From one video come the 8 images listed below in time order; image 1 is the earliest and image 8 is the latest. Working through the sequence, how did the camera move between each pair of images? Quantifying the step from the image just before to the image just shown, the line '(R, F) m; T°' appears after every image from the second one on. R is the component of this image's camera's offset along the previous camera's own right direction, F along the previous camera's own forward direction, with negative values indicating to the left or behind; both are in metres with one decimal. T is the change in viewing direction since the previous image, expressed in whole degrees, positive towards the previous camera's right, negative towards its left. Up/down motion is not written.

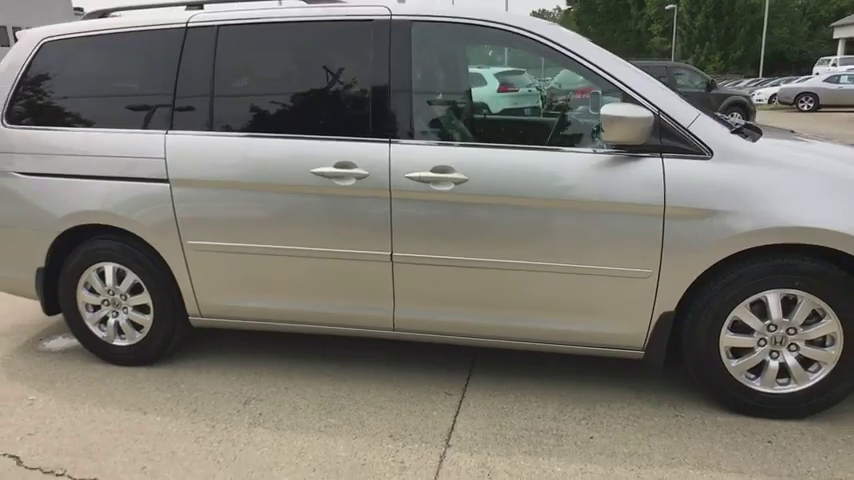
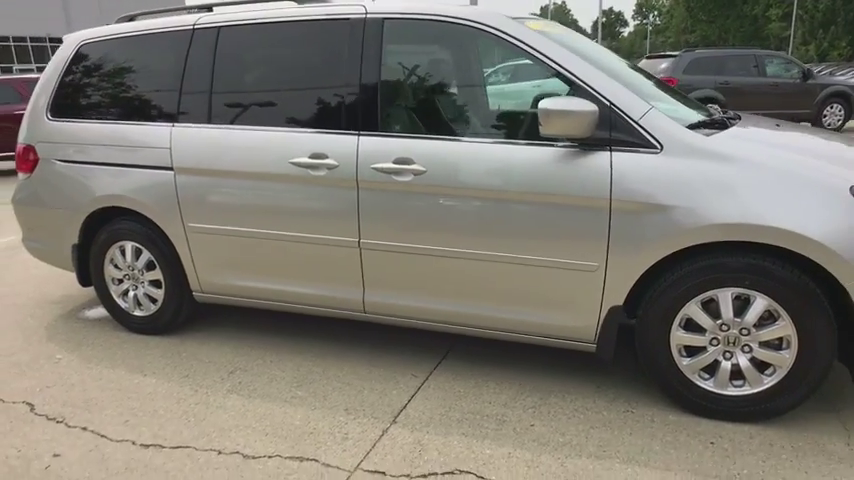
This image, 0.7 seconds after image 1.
(+0.7, -0.1) m; -9°
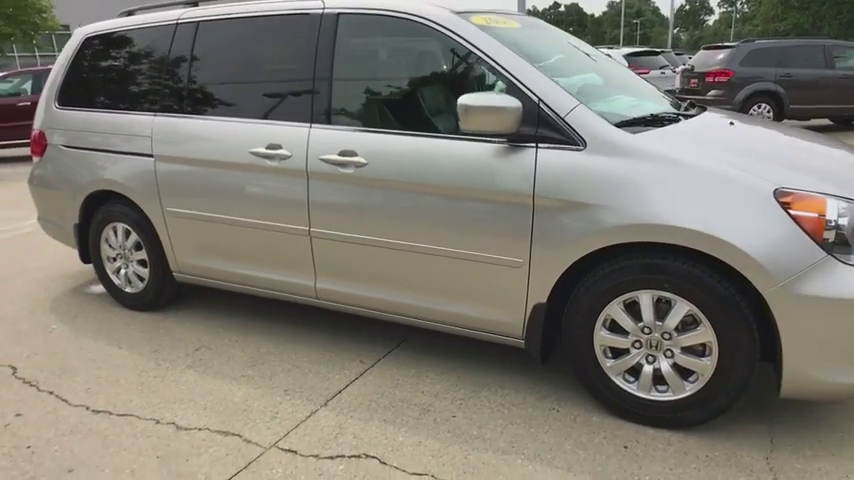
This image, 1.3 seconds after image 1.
(+0.7, 0.0) m; -6°
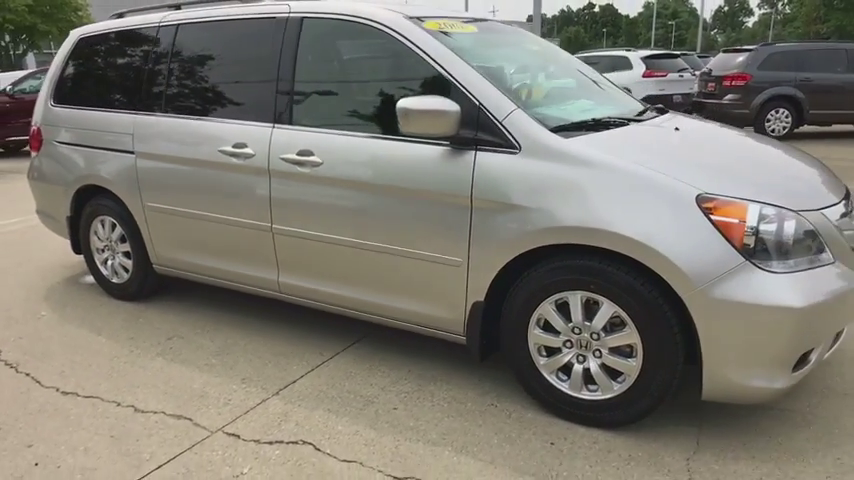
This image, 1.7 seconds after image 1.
(+0.4, -0.1) m; -3°
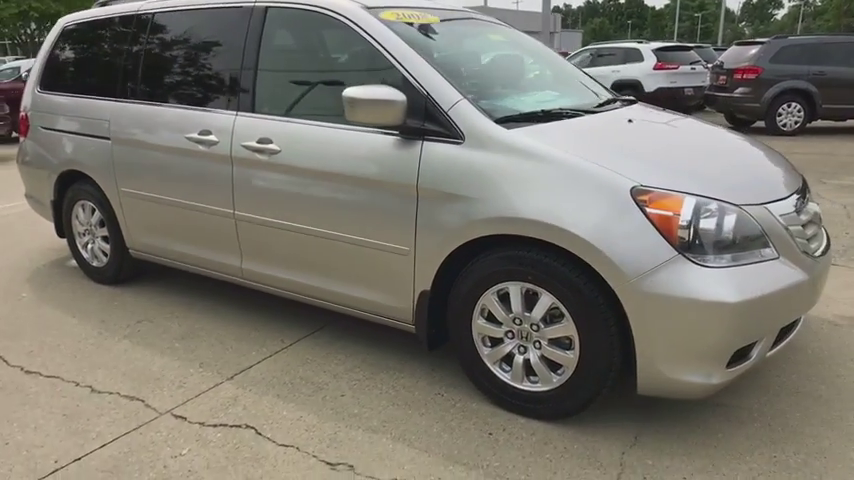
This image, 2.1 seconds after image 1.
(+0.4, 0.0) m; -2°
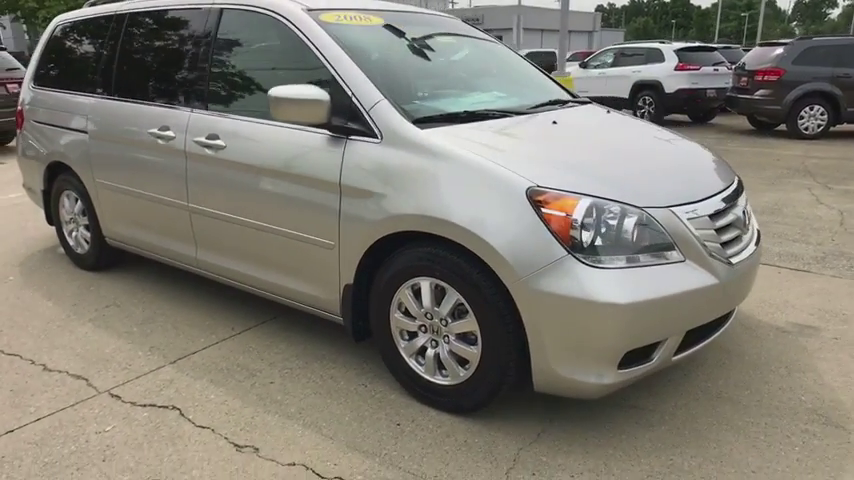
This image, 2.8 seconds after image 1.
(+0.6, -0.1) m; -3°
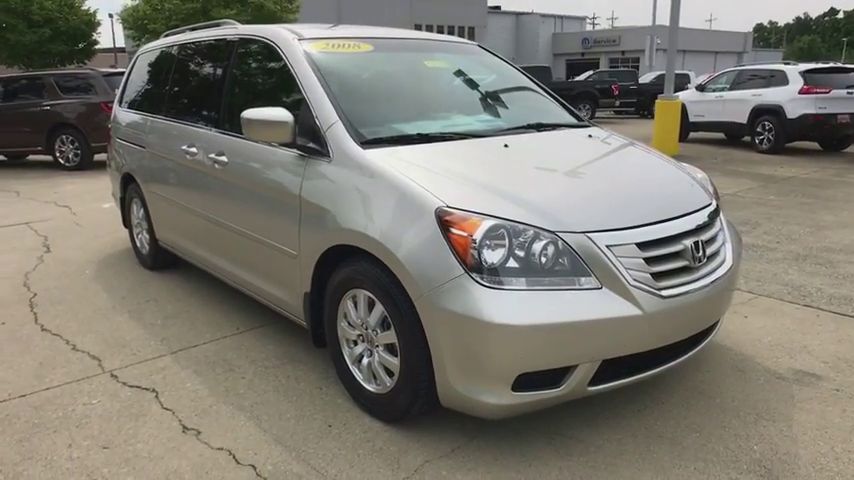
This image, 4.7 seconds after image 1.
(+0.9, 0.0) m; -12°
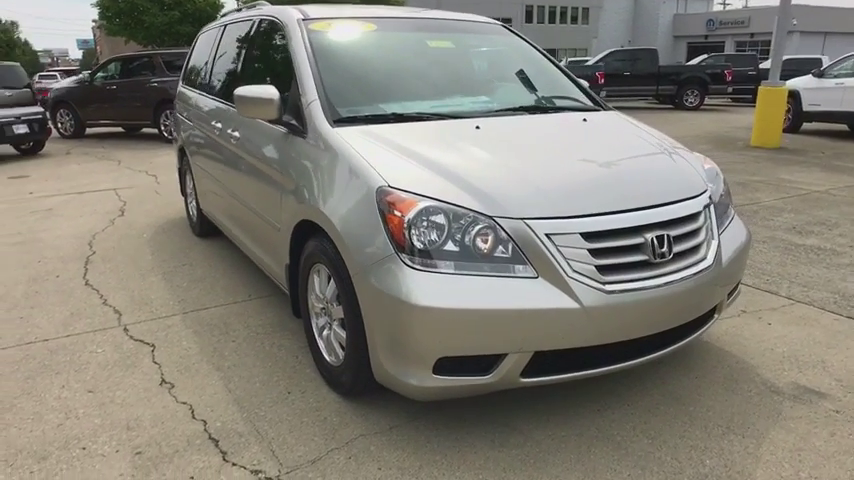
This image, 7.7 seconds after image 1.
(+0.7, +0.1) m; -10°
